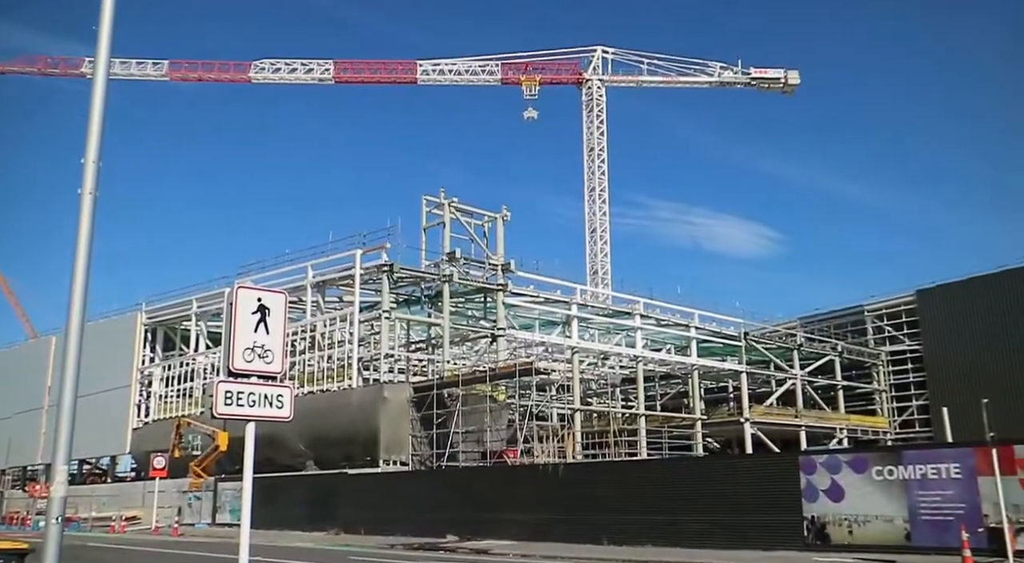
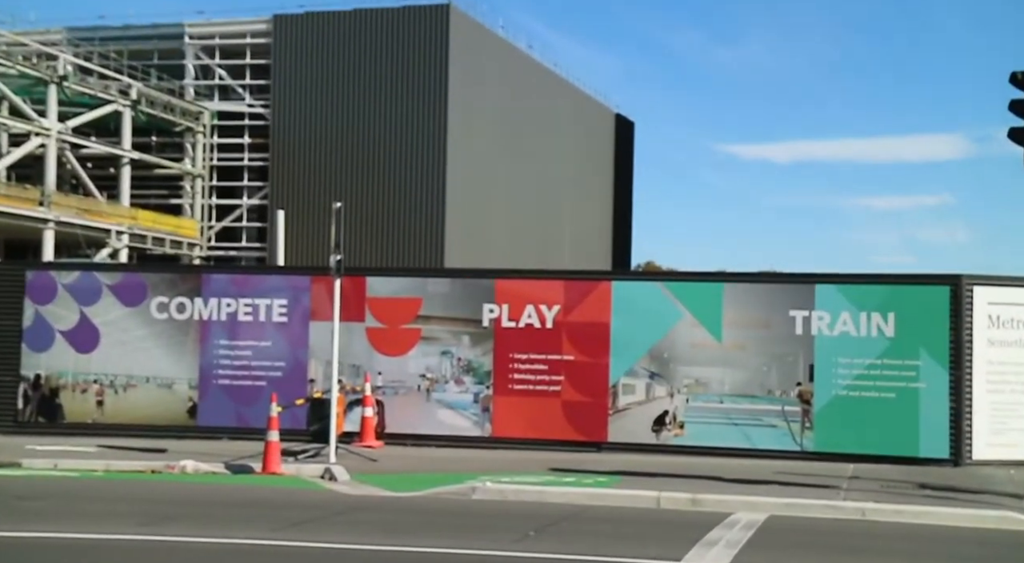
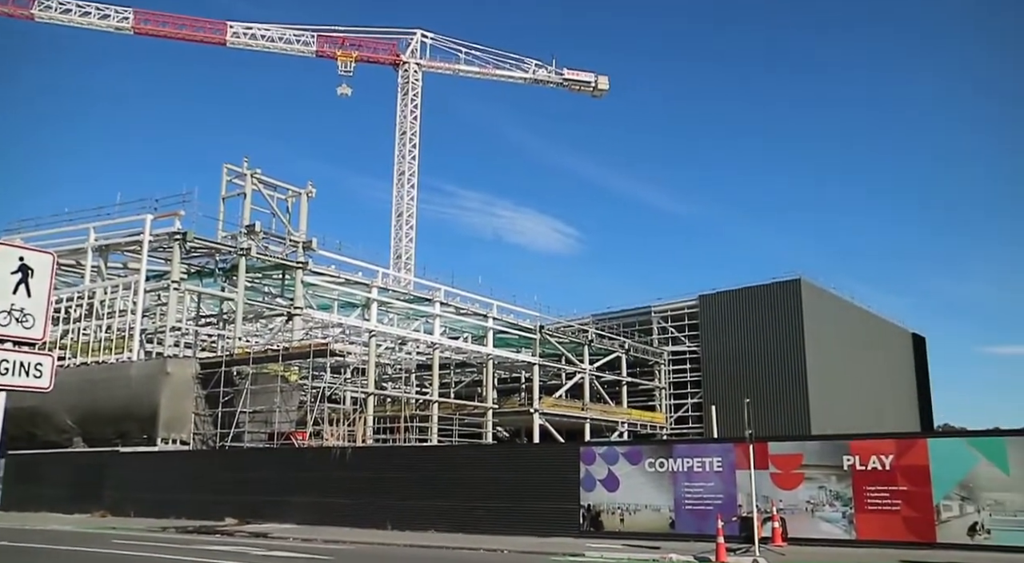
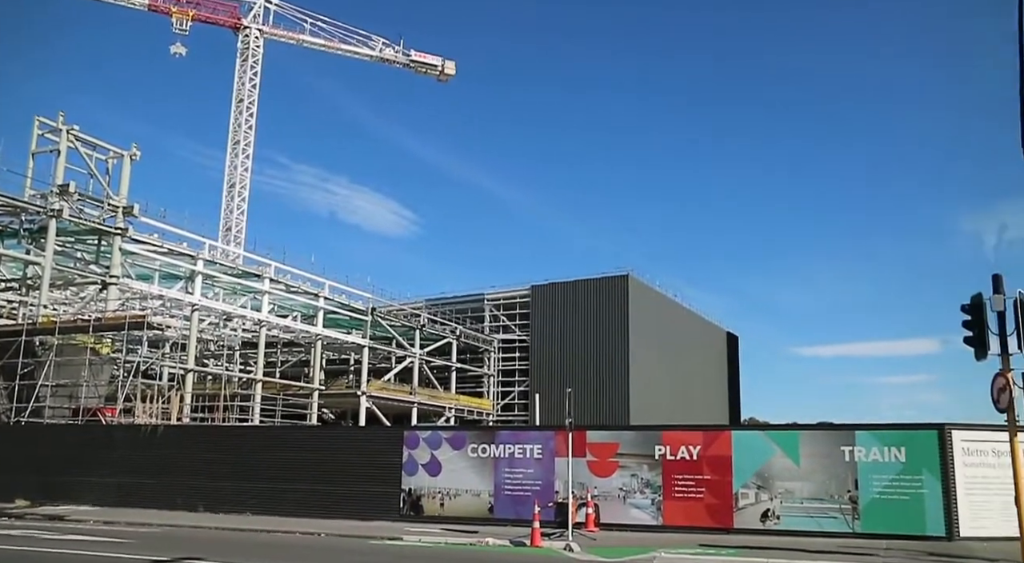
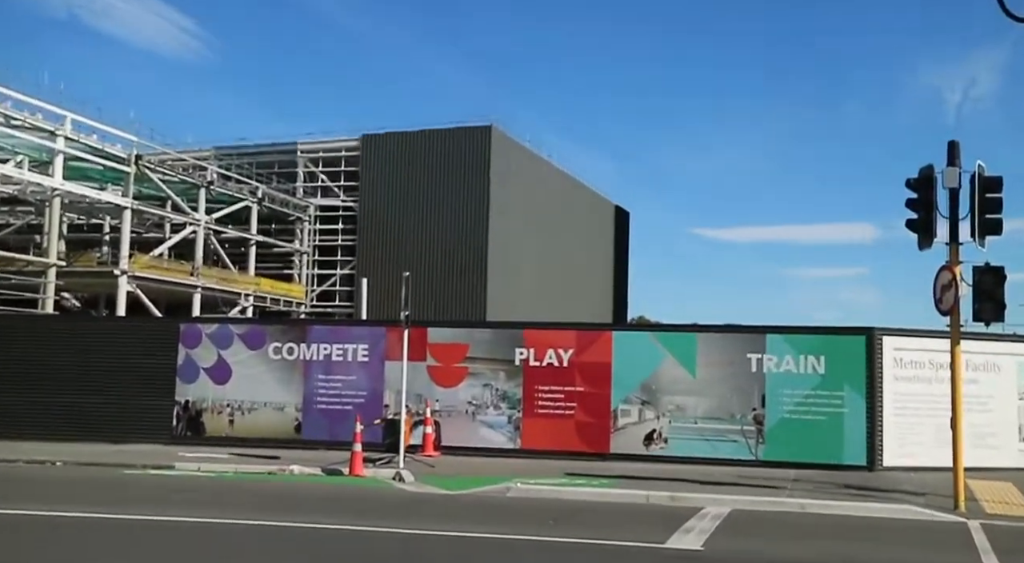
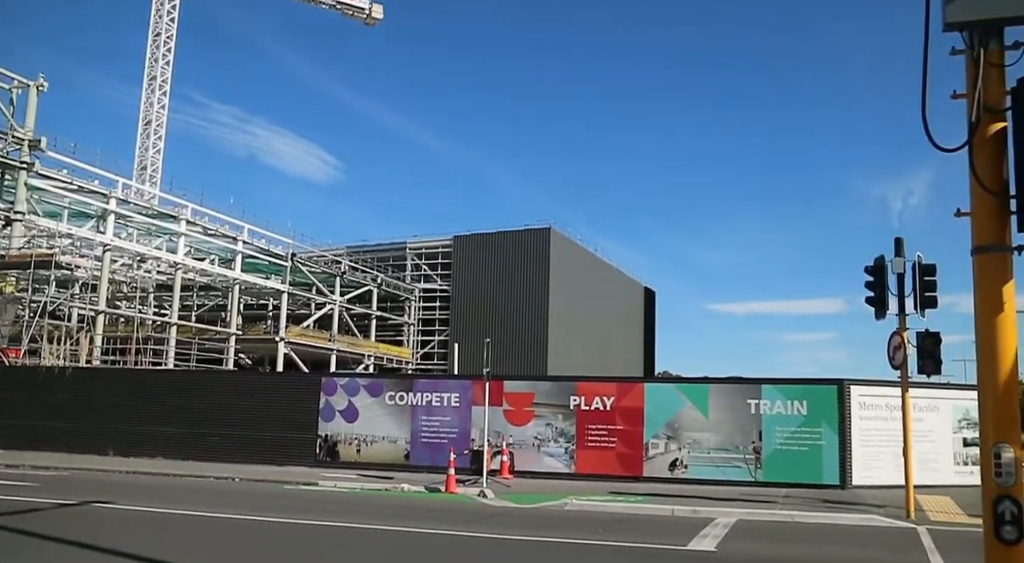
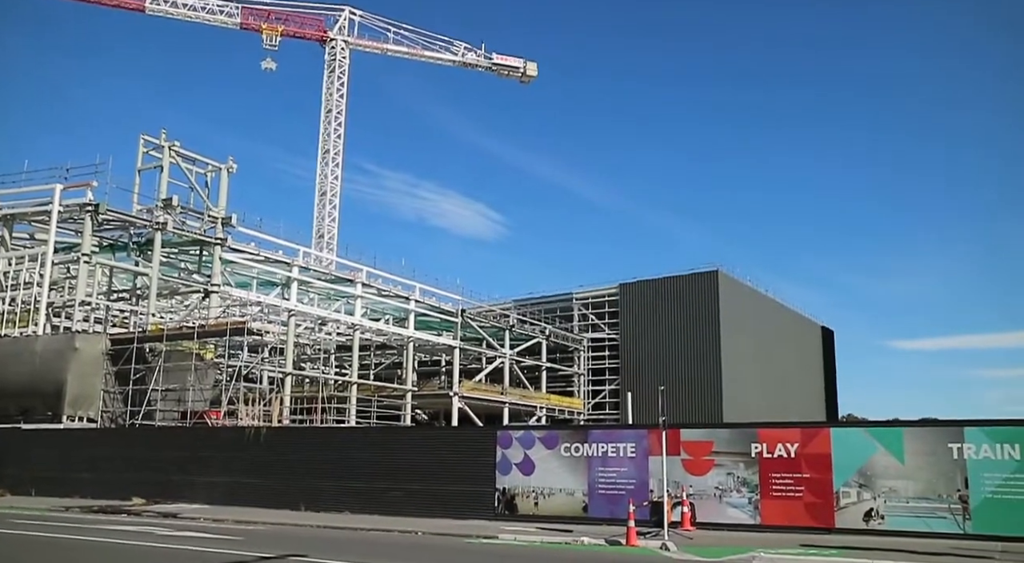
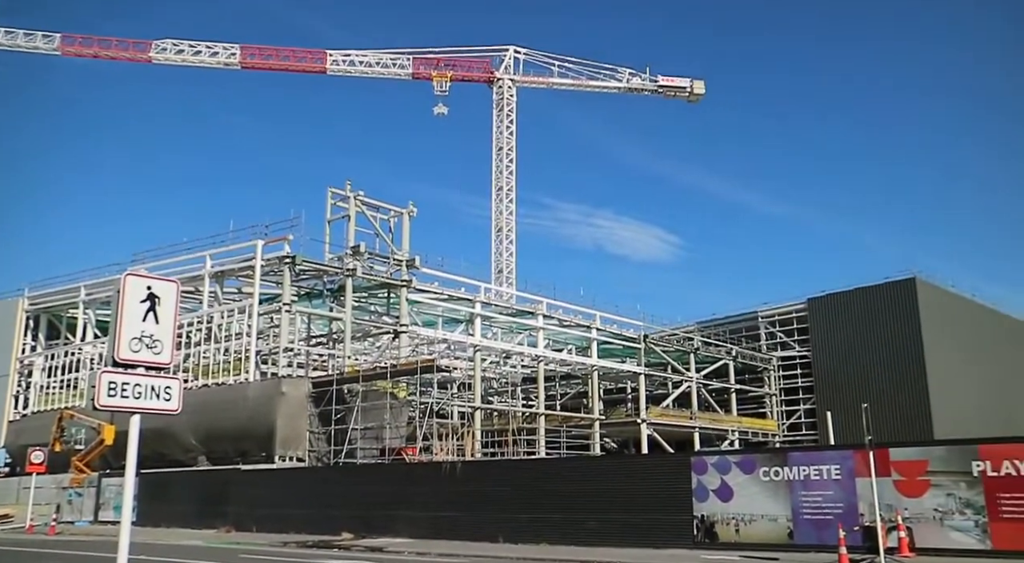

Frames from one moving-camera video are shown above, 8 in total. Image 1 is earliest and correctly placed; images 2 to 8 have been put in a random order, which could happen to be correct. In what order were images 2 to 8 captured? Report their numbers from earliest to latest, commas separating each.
8, 3, 7, 4, 6, 5, 2
